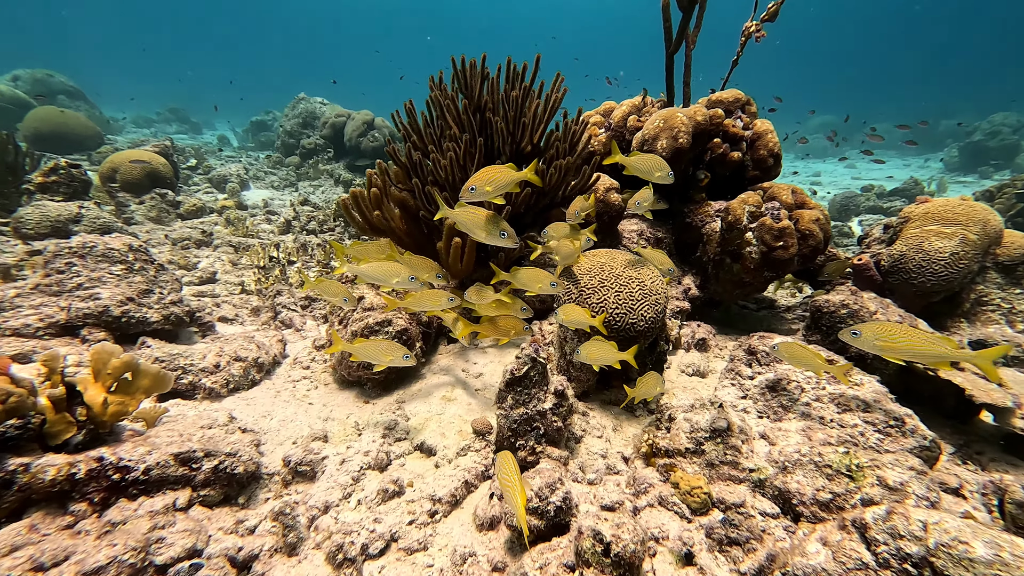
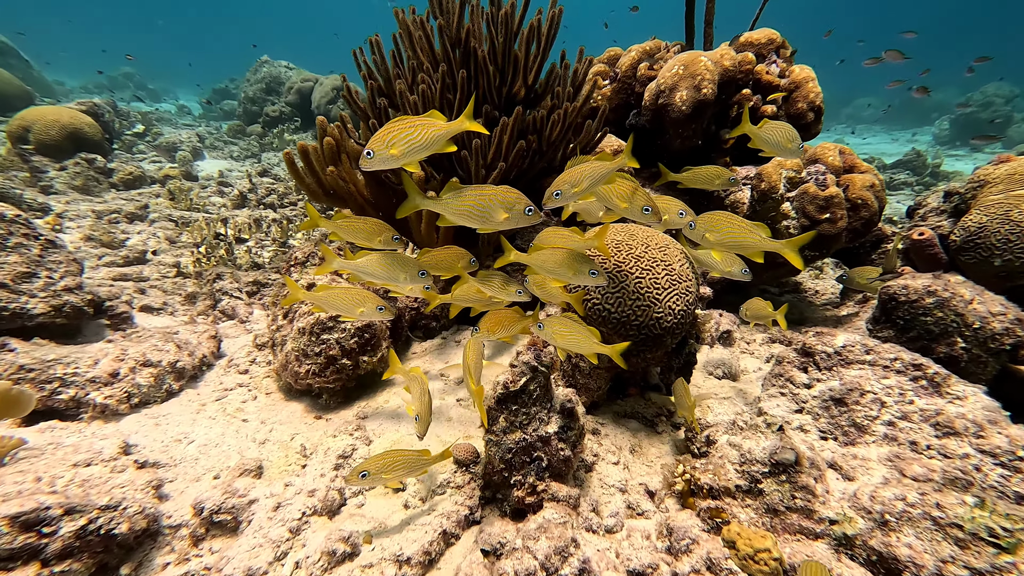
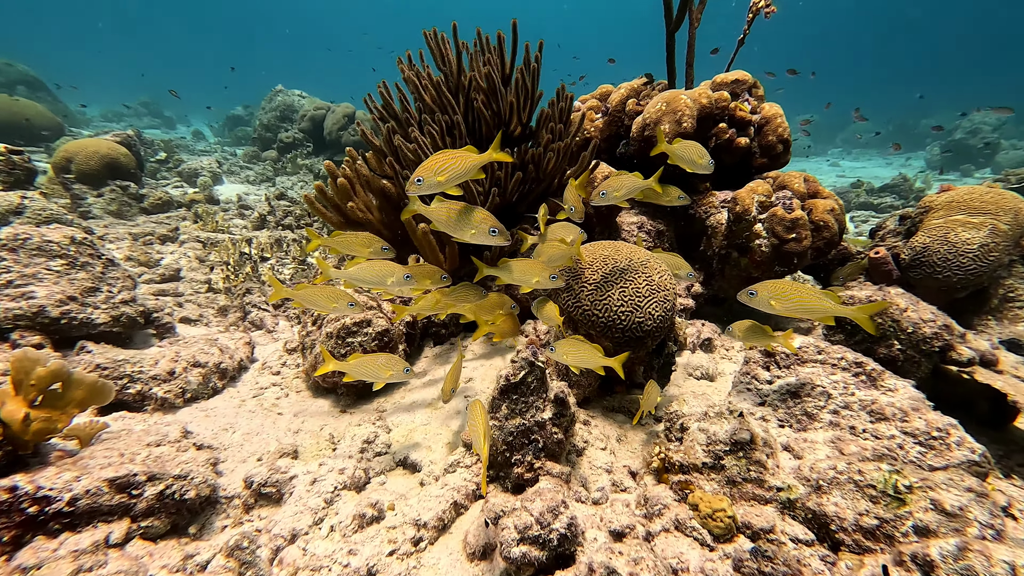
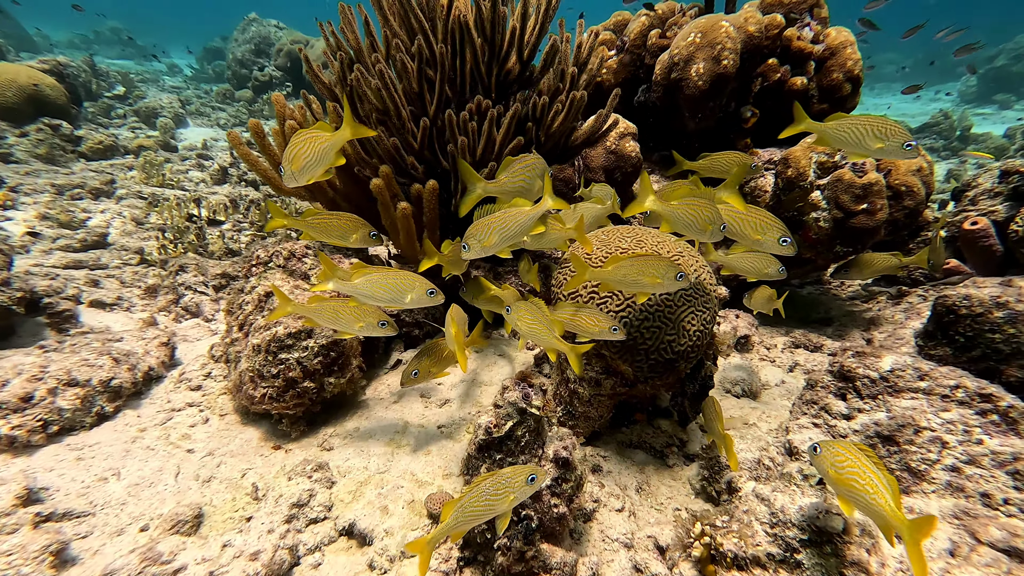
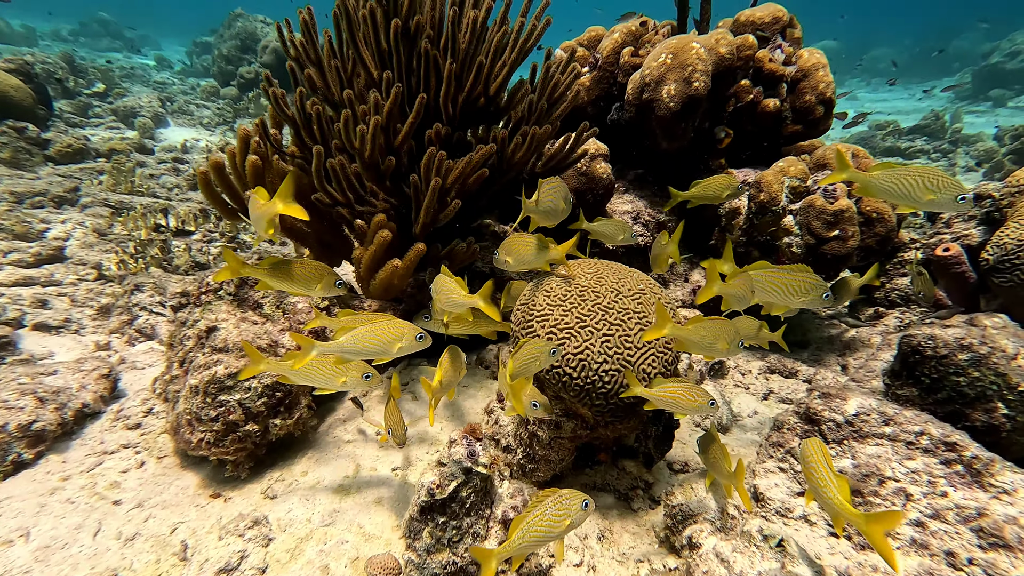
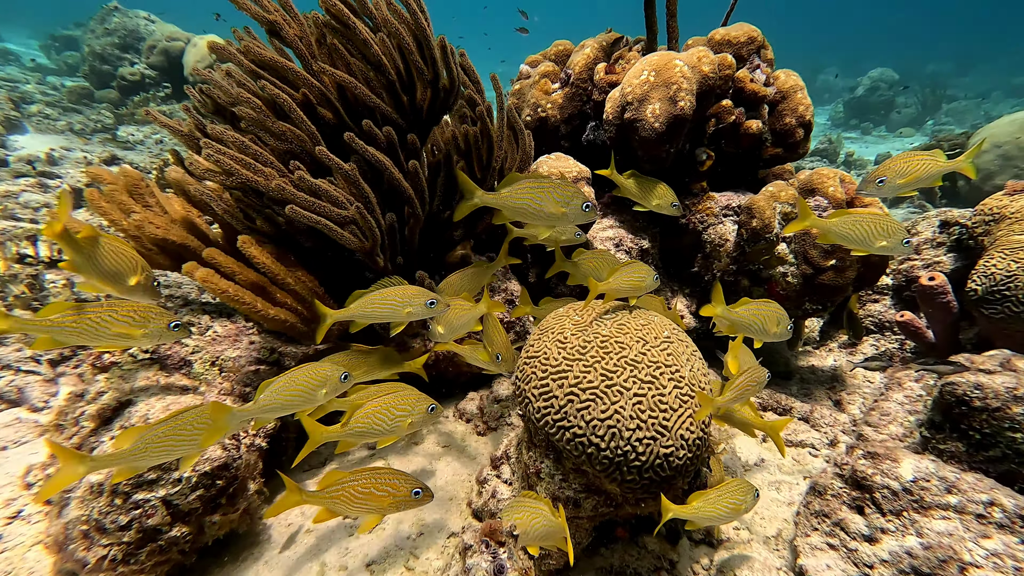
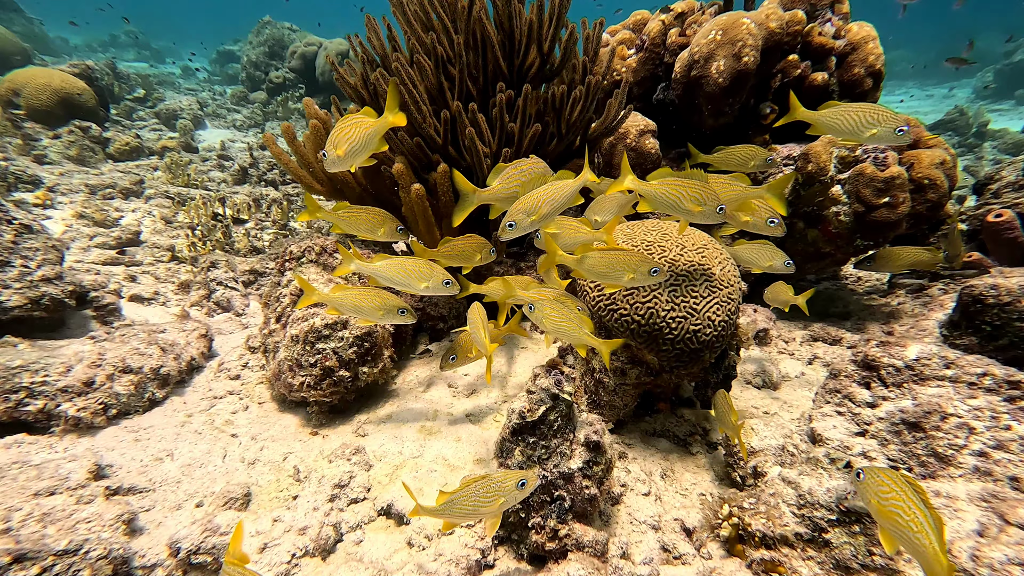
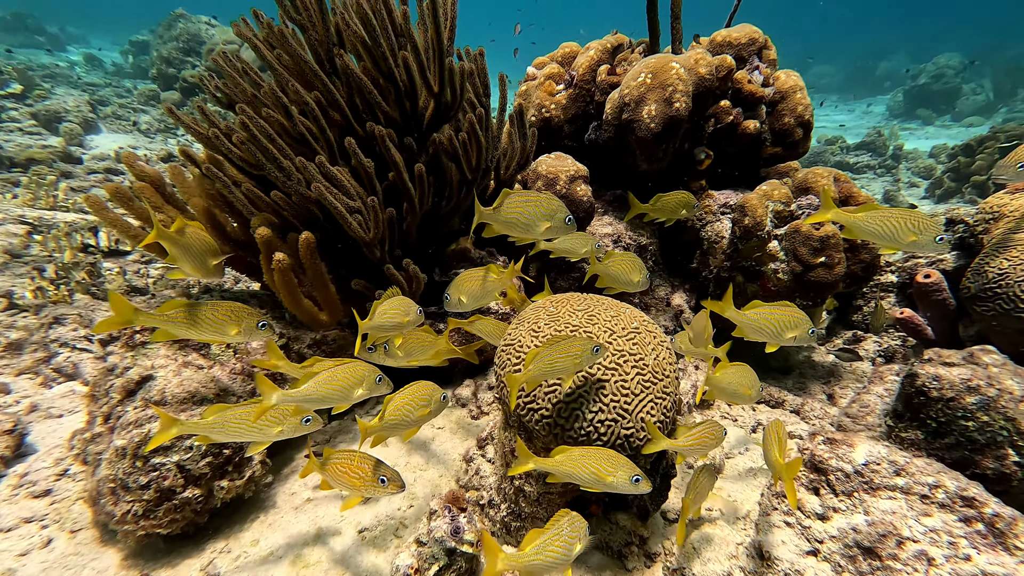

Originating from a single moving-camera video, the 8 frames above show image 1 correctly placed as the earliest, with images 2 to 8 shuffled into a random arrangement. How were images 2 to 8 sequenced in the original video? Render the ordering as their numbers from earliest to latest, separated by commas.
3, 2, 7, 4, 5, 8, 6
